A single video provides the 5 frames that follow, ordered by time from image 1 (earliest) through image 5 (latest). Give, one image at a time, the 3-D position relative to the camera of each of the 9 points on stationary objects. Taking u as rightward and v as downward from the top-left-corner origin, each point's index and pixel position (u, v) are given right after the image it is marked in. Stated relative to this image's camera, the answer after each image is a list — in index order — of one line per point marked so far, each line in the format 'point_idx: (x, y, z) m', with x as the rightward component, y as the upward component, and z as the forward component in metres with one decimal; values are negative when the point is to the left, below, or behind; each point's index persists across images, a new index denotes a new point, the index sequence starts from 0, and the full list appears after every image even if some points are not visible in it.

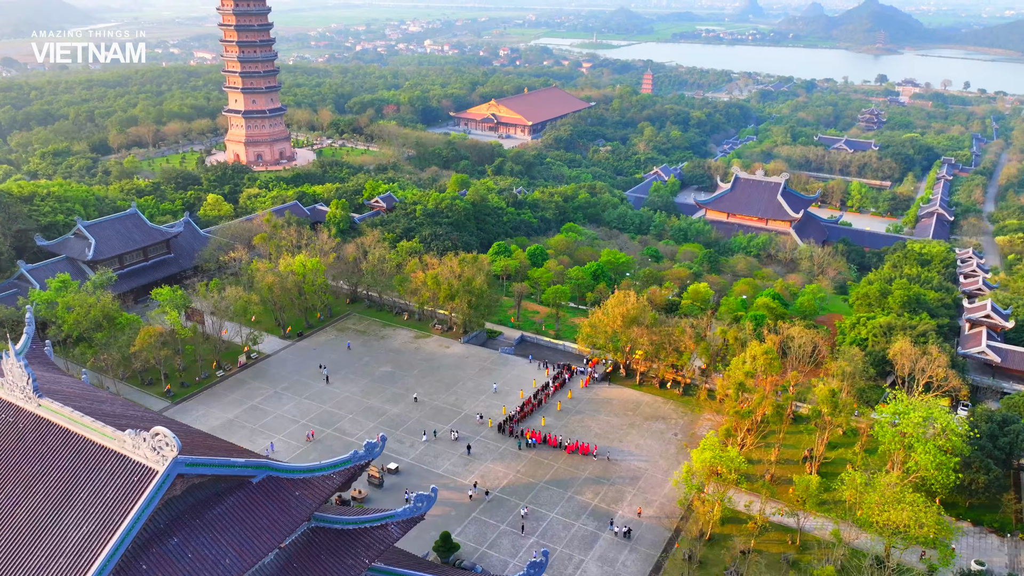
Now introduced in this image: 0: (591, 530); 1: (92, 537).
0: (+2.0, -6.0, +19.1) m
1: (-5.4, -3.2, +9.9) m
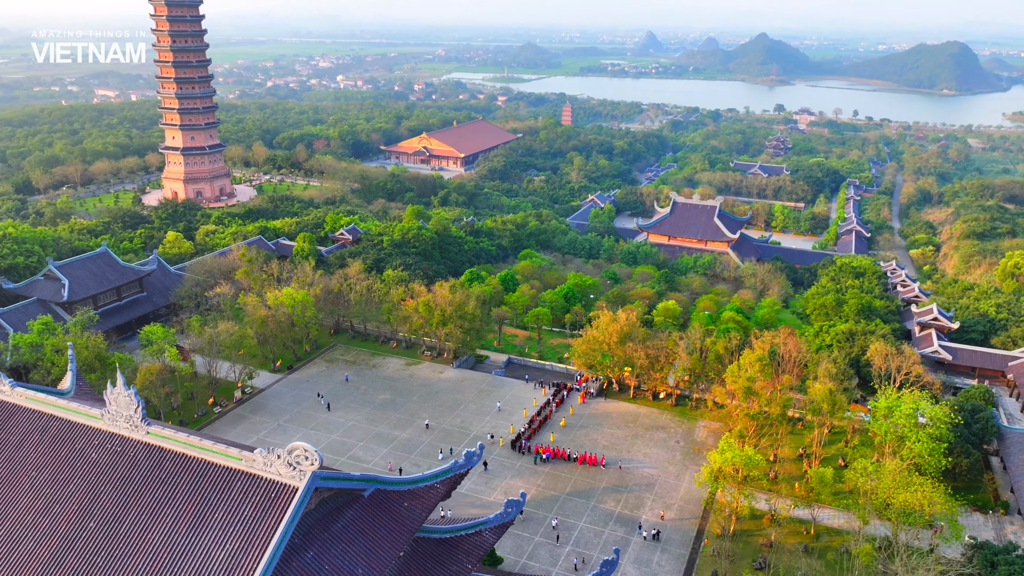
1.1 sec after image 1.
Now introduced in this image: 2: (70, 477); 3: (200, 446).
0: (+2.8, -6.4, +19.9) m
1: (-3.6, -3.5, +10.1) m
2: (-6.6, -2.8, +11.4) m
3: (-4.5, -2.3, +11.1) m
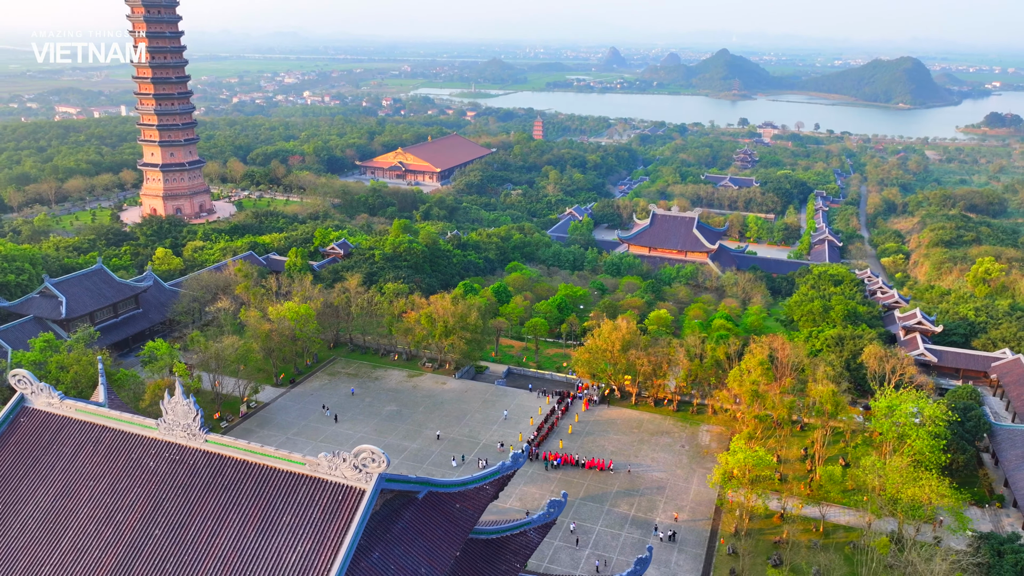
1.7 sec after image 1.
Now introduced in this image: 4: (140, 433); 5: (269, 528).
0: (+3.3, -6.6, +20.4) m
1: (-2.7, -3.6, +10.4) m
2: (-5.7, -3.0, +11.5) m
3: (-3.7, -2.4, +11.3) m
4: (-5.8, -2.3, +12.1) m
5: (-3.4, -3.4, +10.7) m
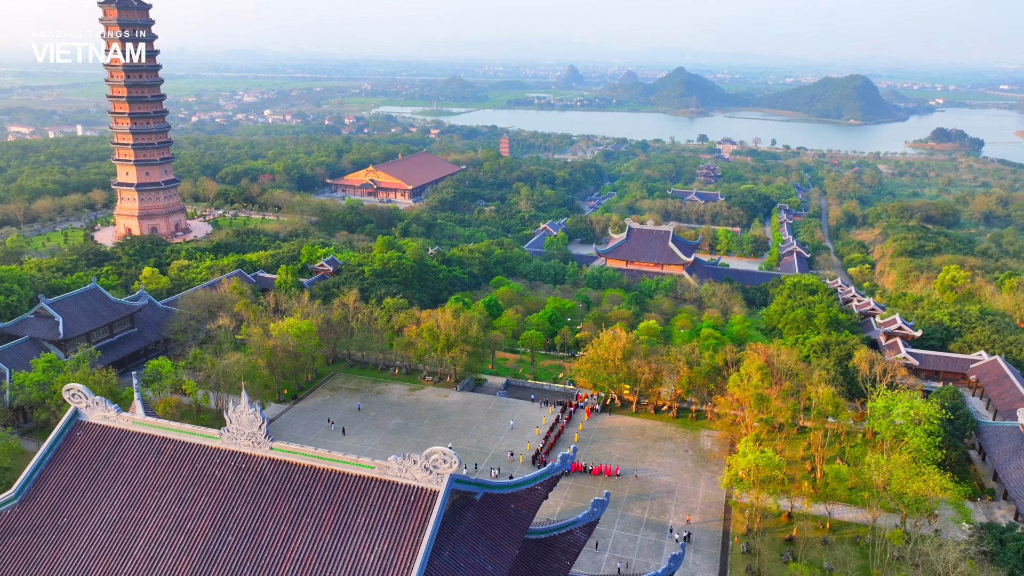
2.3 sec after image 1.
0: (+3.9, -6.8, +21.0) m
1: (-1.7, -3.7, +10.7) m
2: (-4.8, -3.2, +11.7) m
3: (-2.8, -2.6, +11.7) m
4: (-4.9, -2.5, +12.3) m
5: (-2.4, -3.5, +11.0) m
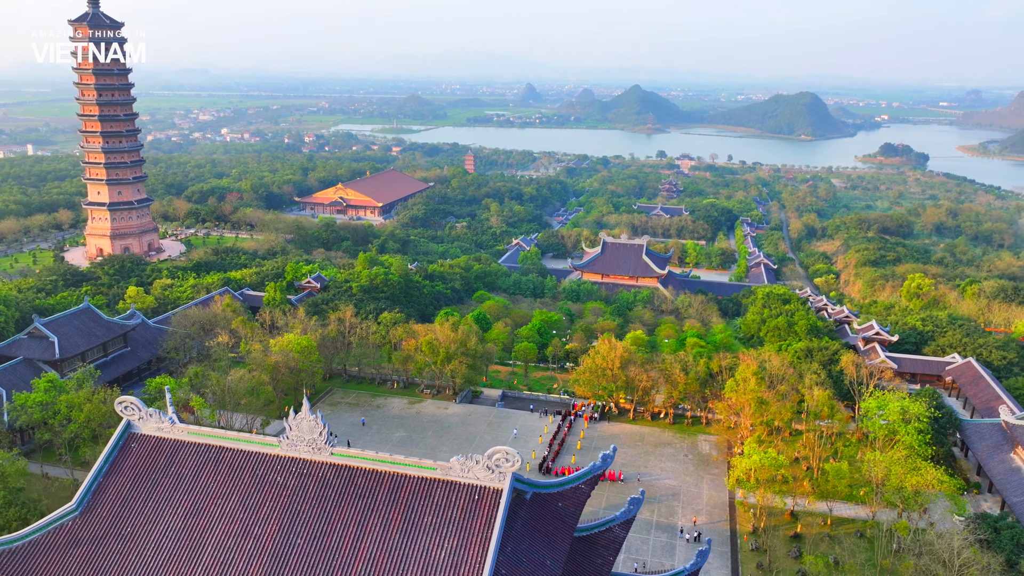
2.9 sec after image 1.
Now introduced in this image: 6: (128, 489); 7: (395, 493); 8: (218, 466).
0: (+4.3, -7.1, +21.6) m
1: (-0.8, -3.8, +11.2) m
2: (-3.9, -3.3, +12.0) m
3: (-1.9, -2.7, +12.1) m
4: (-4.1, -2.7, +12.6) m
5: (-1.5, -3.6, +11.4) m
6: (-6.2, -3.2, +12.4) m
7: (-1.8, -3.2, +11.9) m
8: (-4.8, -2.9, +12.5) m
